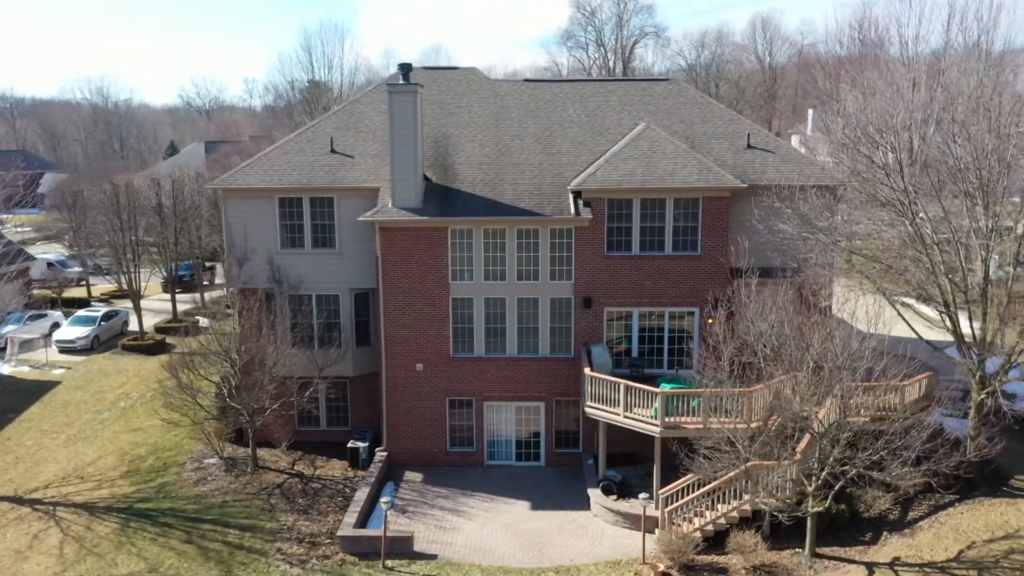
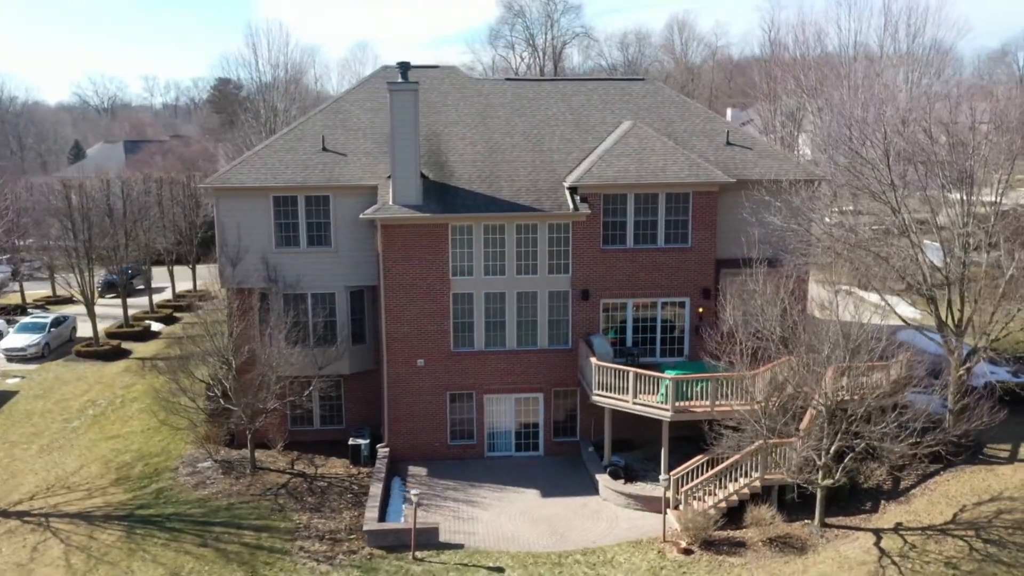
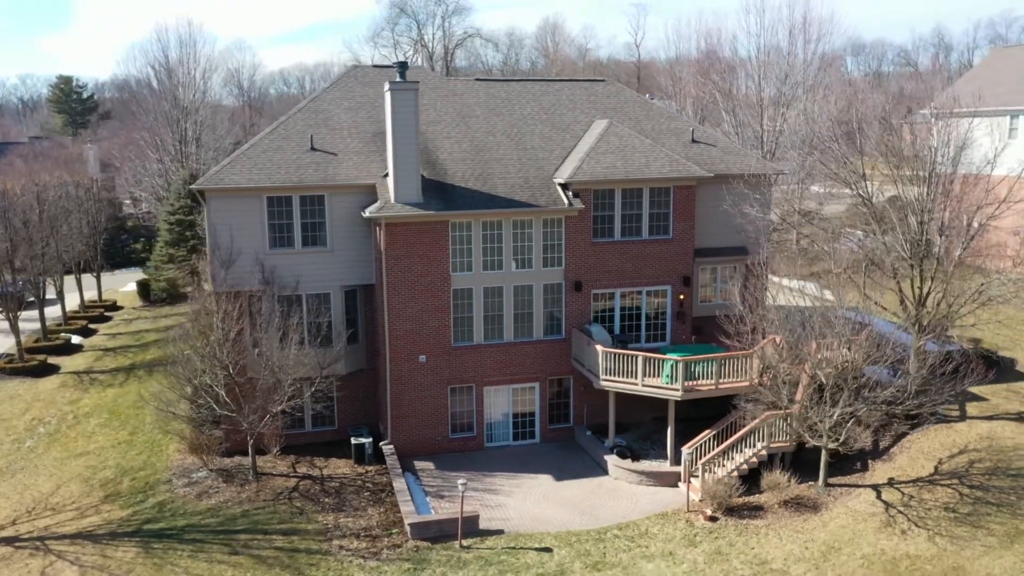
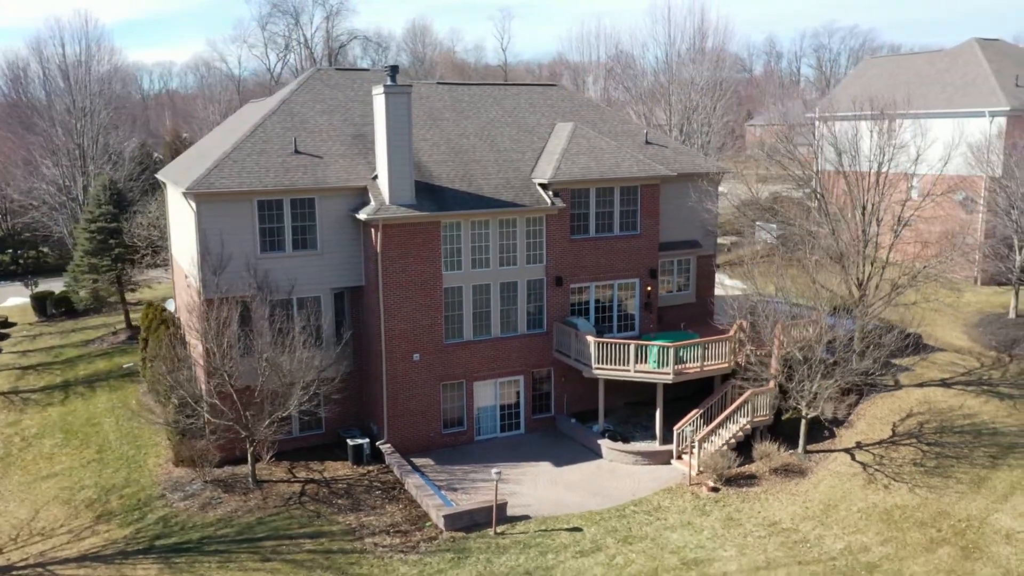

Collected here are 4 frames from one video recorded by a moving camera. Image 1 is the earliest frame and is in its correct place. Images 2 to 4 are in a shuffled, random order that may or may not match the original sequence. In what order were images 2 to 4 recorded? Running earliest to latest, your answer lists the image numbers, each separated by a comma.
2, 3, 4
